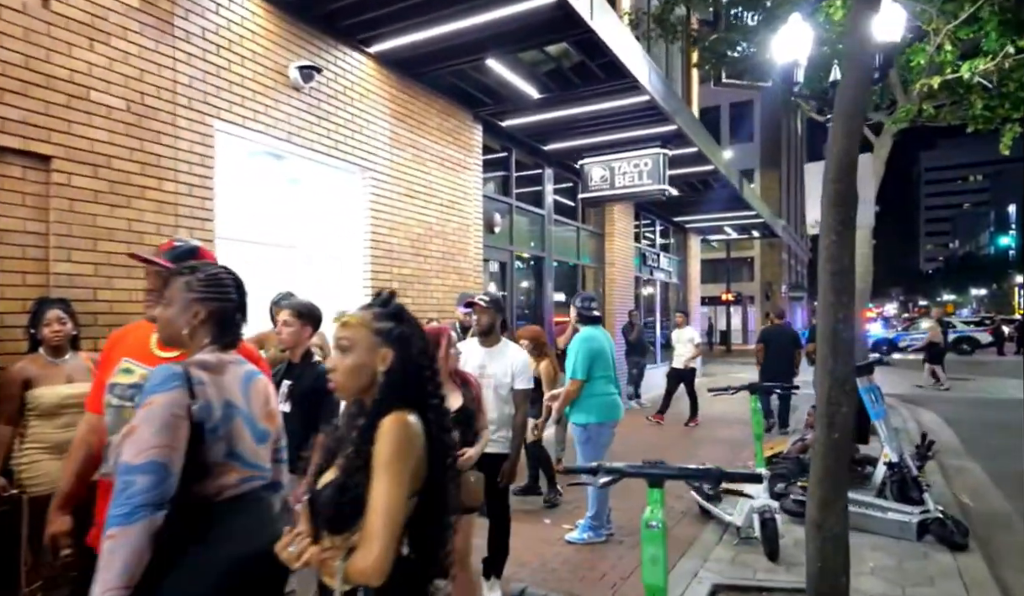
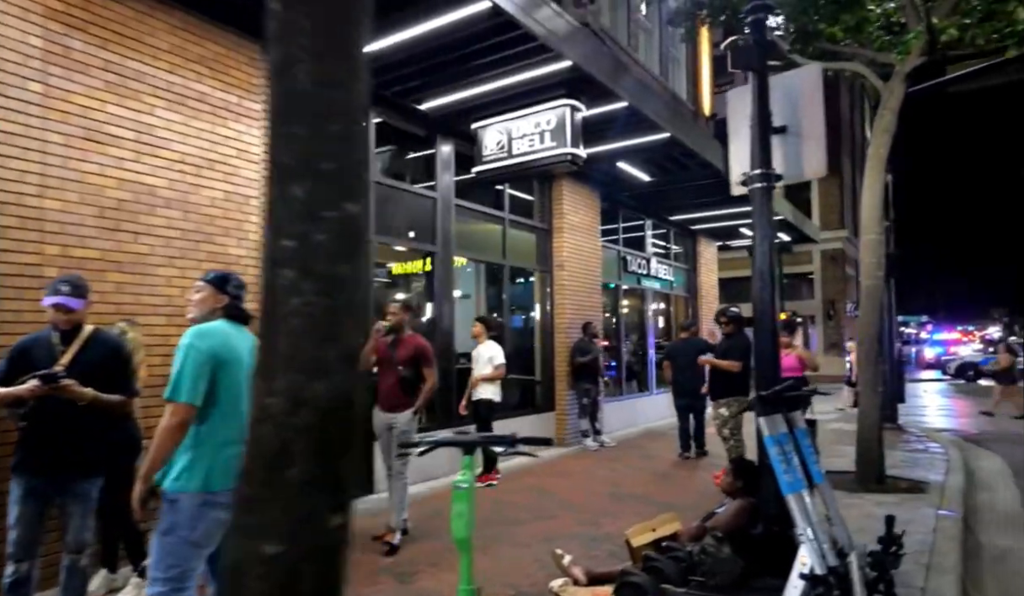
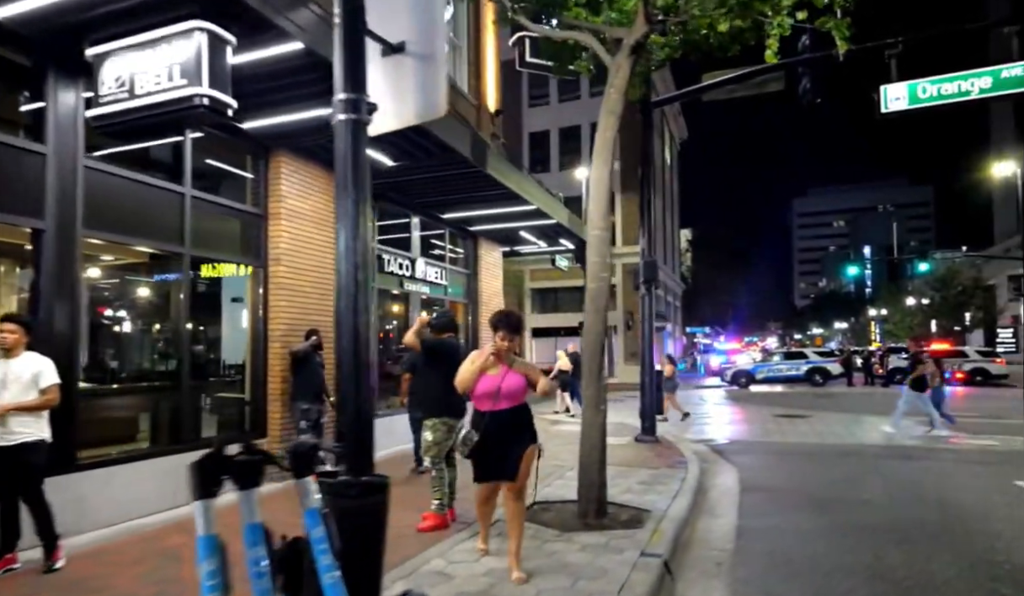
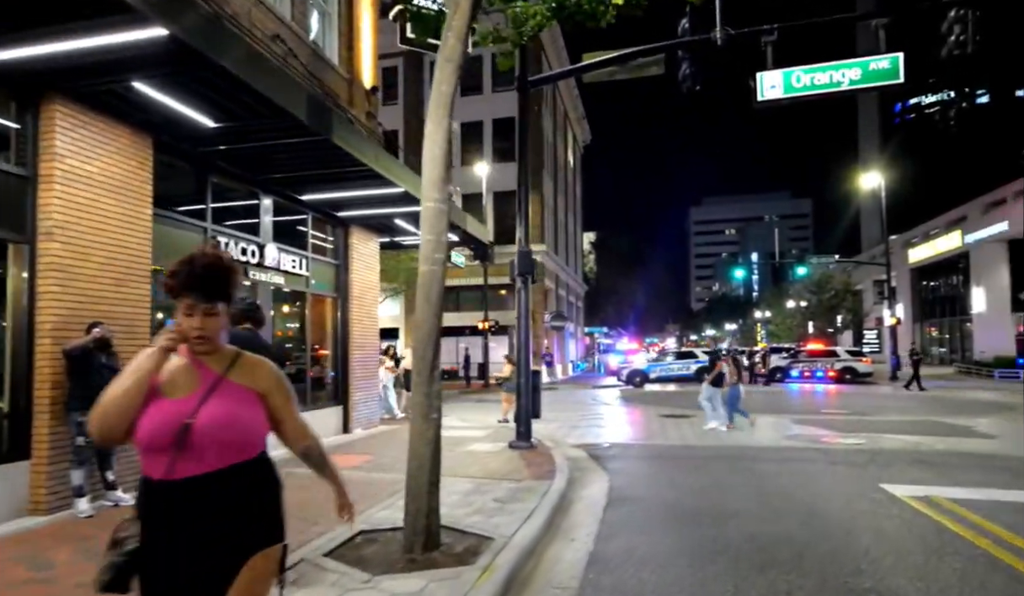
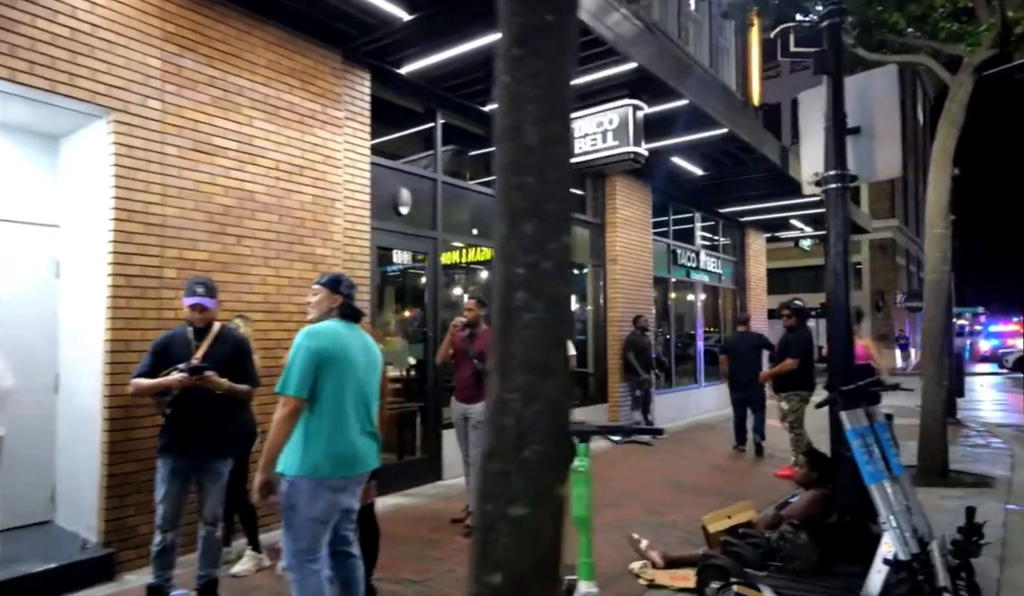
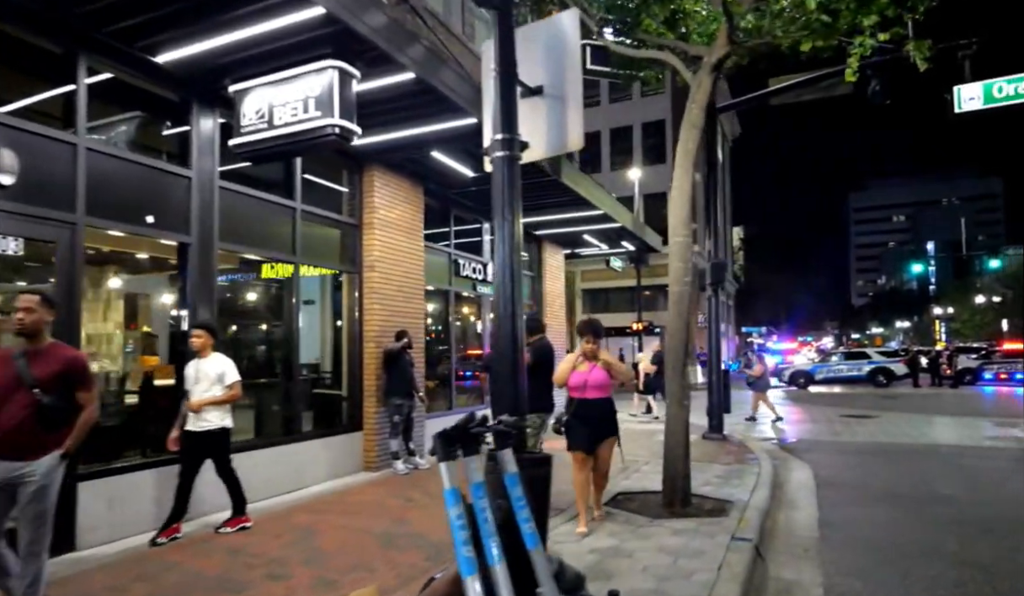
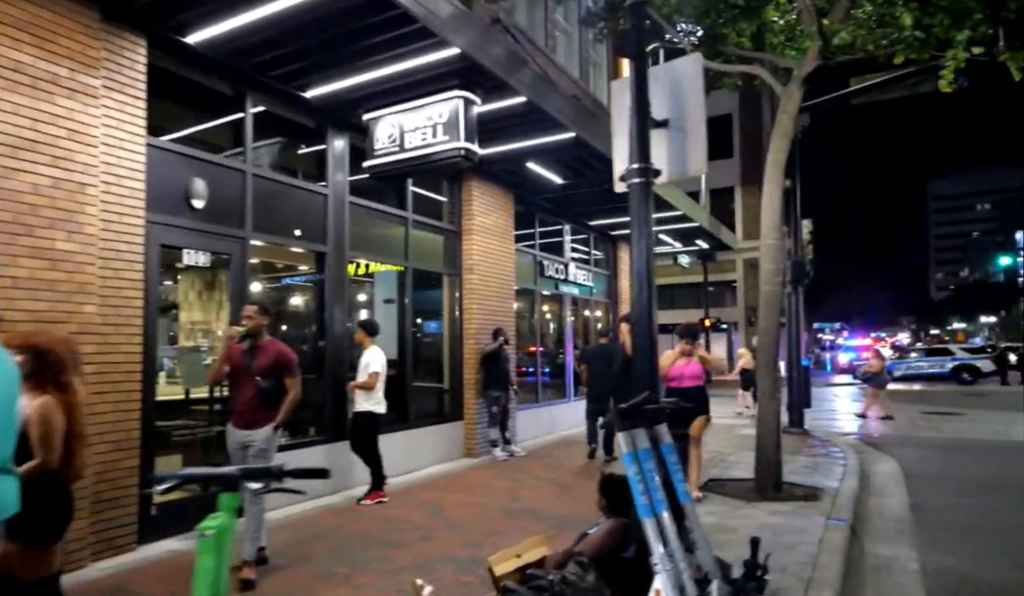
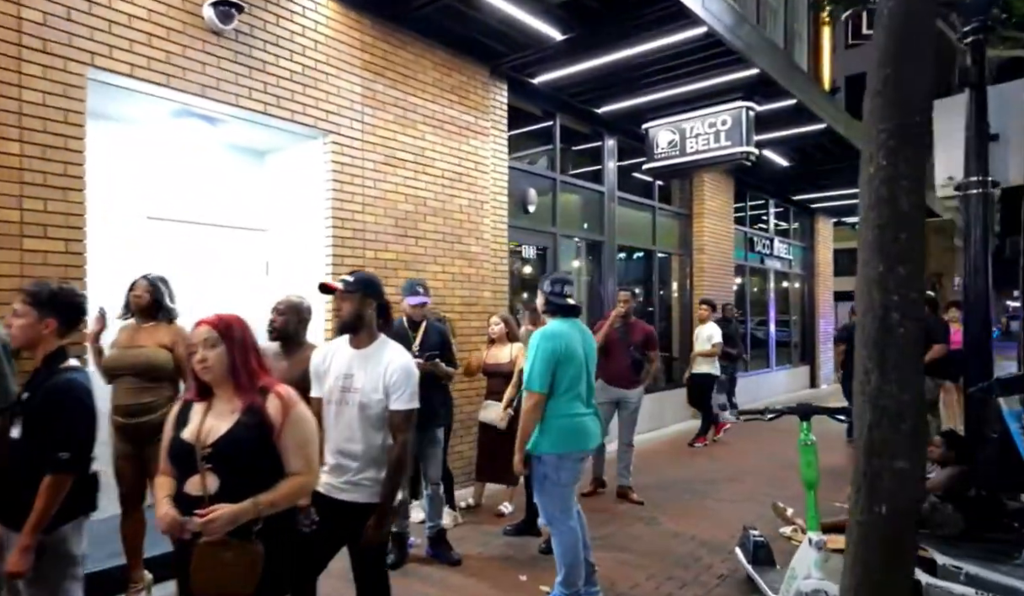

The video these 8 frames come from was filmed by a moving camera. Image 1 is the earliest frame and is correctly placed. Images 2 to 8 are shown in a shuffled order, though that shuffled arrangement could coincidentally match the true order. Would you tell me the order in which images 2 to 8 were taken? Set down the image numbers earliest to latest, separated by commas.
8, 5, 2, 7, 6, 3, 4
